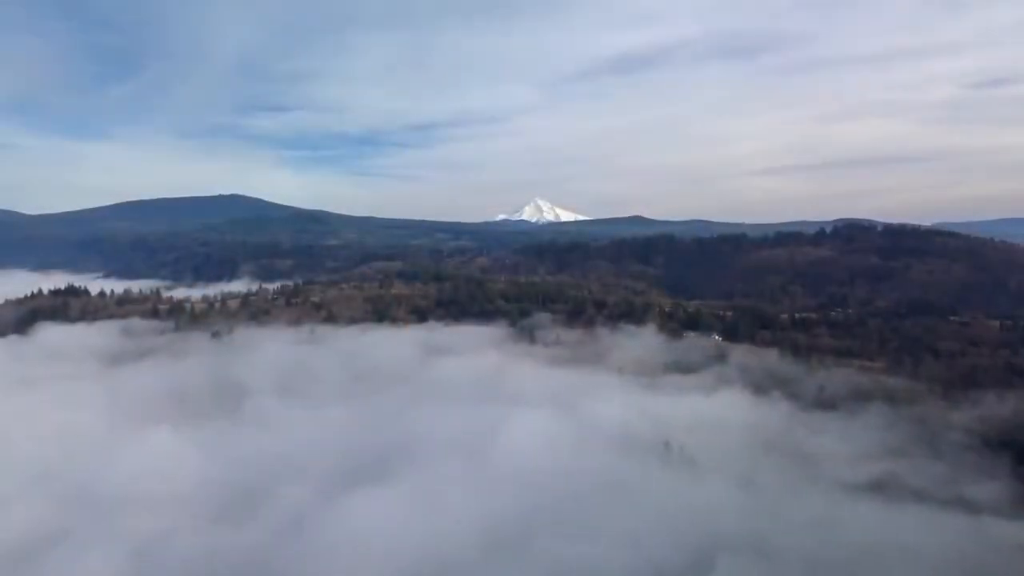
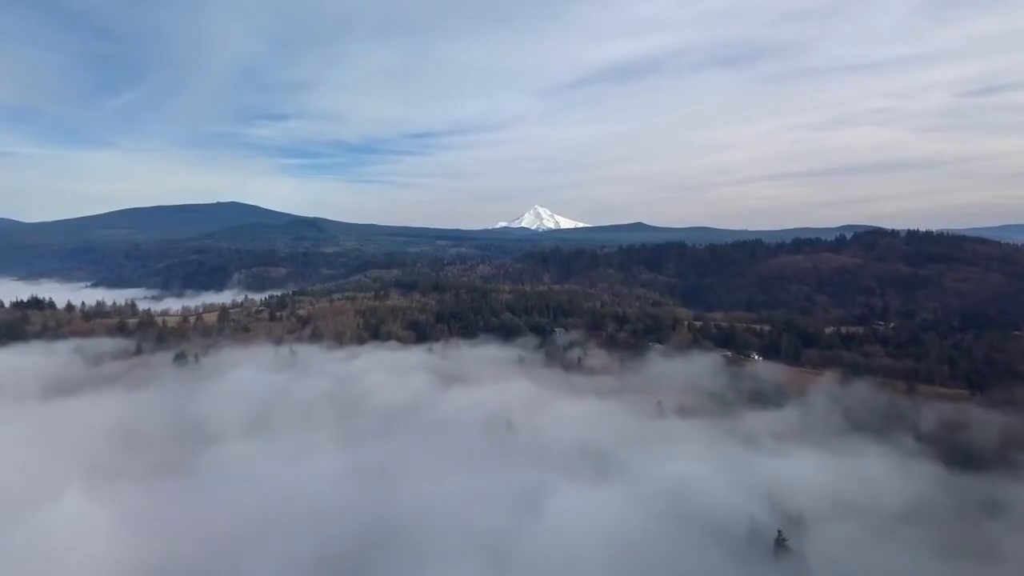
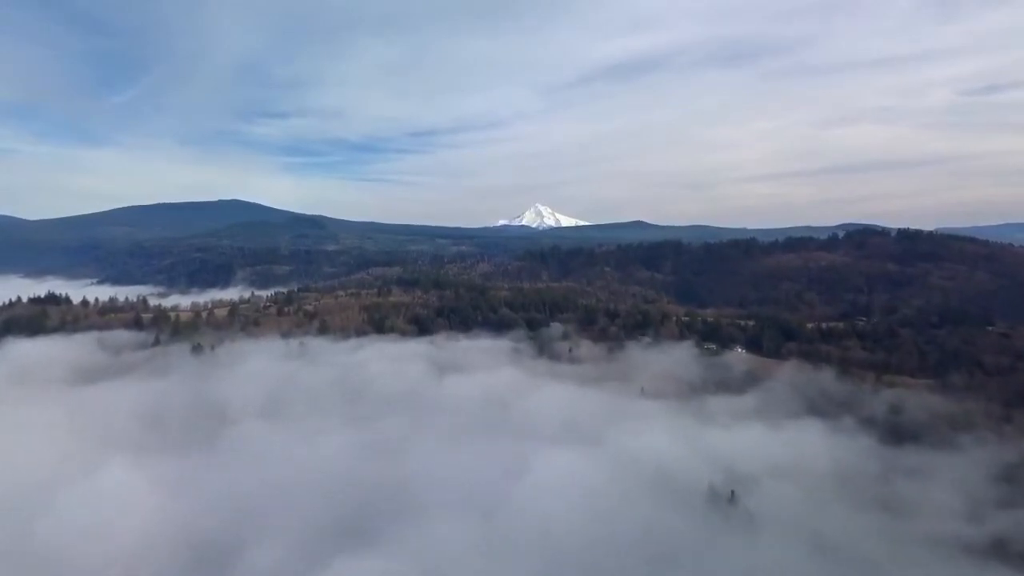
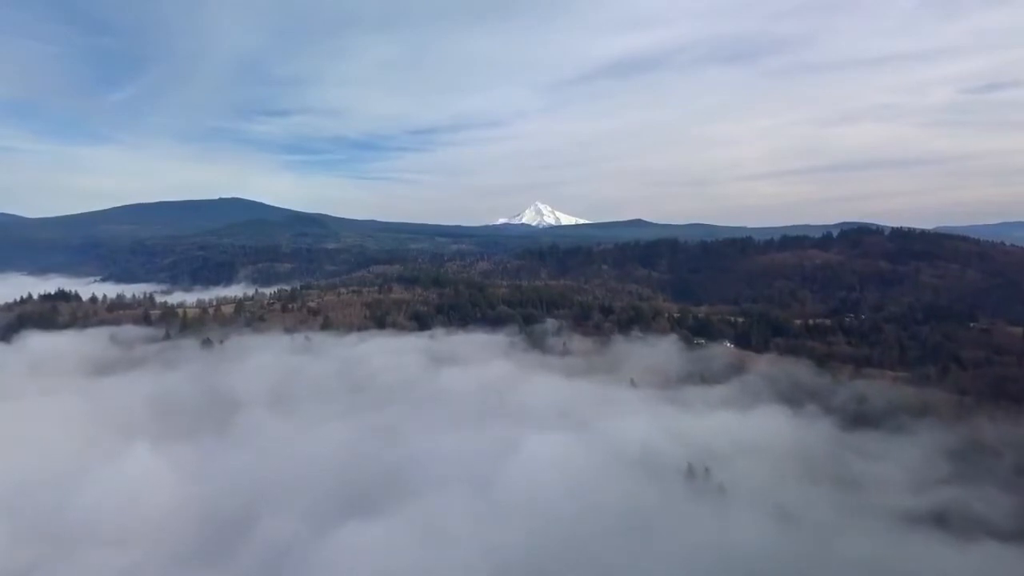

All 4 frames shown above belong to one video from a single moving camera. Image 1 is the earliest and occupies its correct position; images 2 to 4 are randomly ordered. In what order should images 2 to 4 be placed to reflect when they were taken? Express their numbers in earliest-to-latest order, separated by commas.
4, 3, 2
